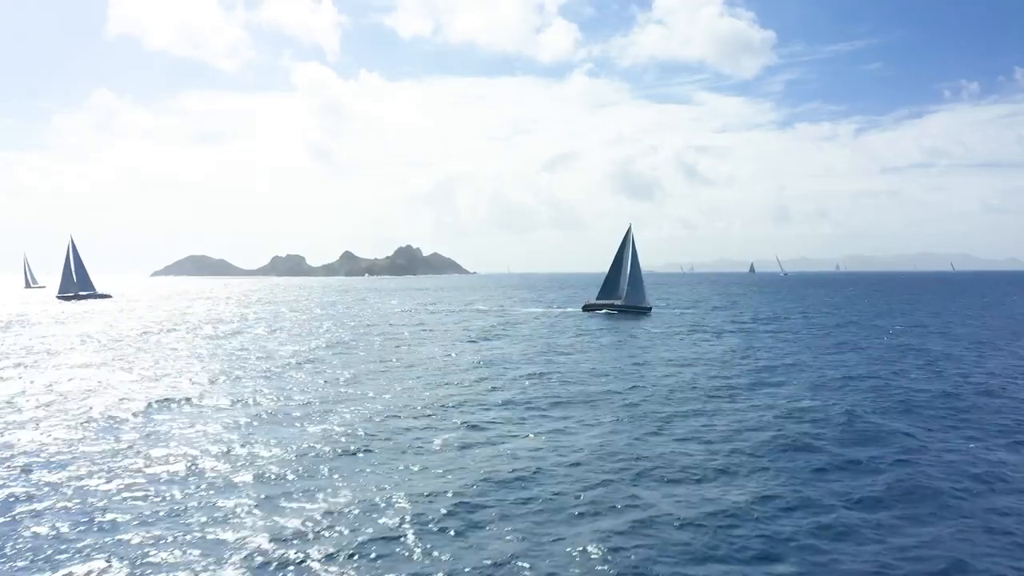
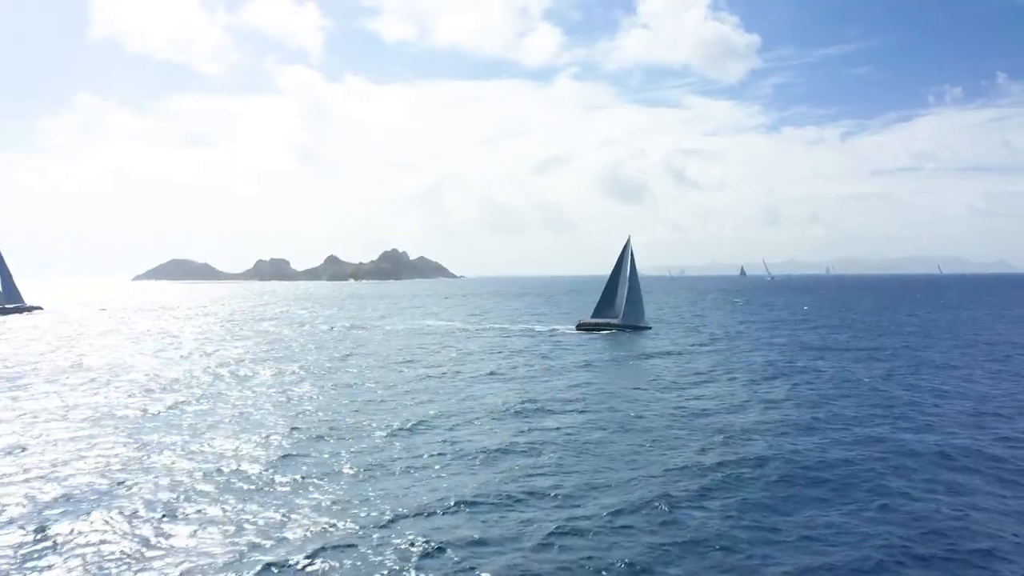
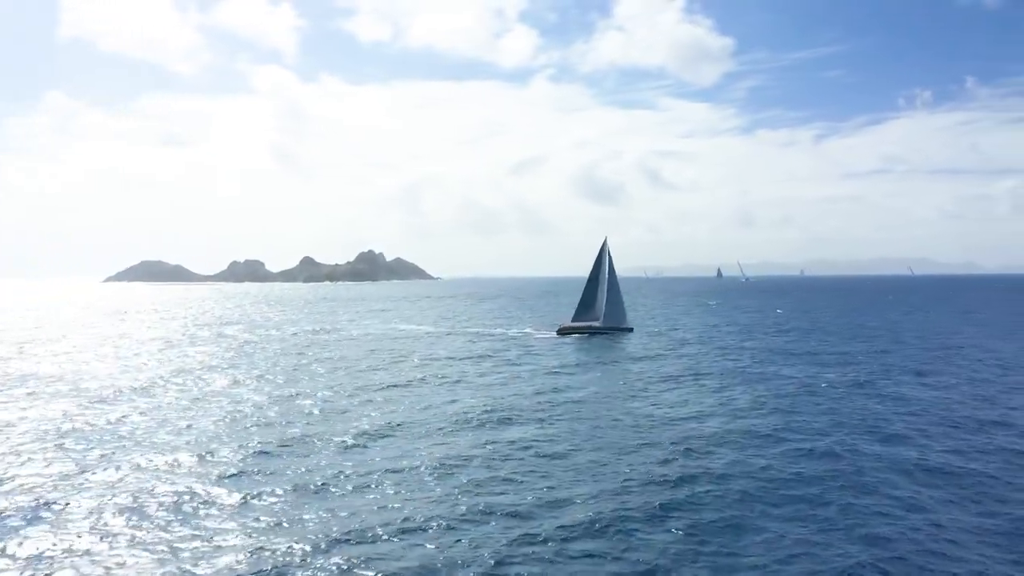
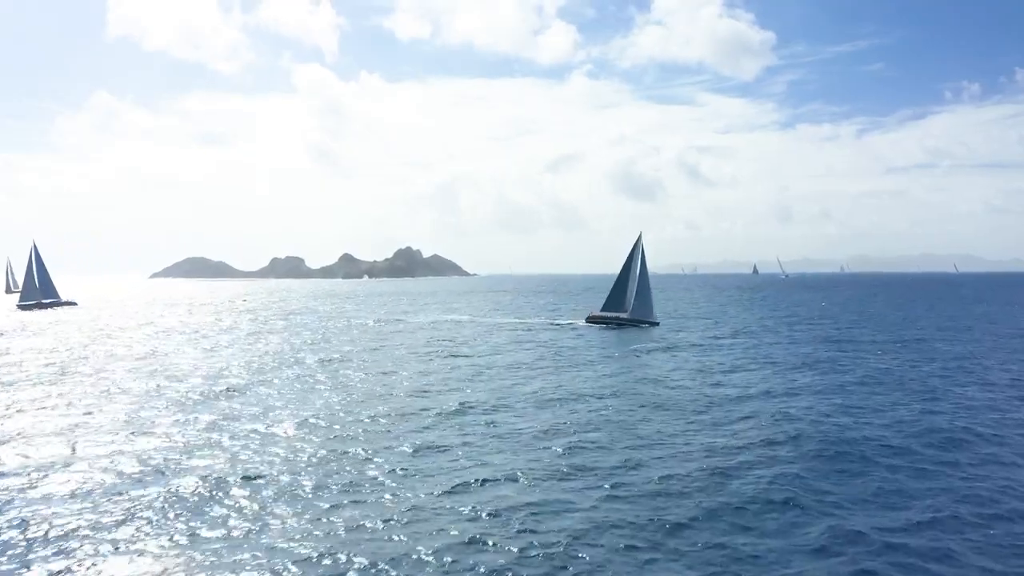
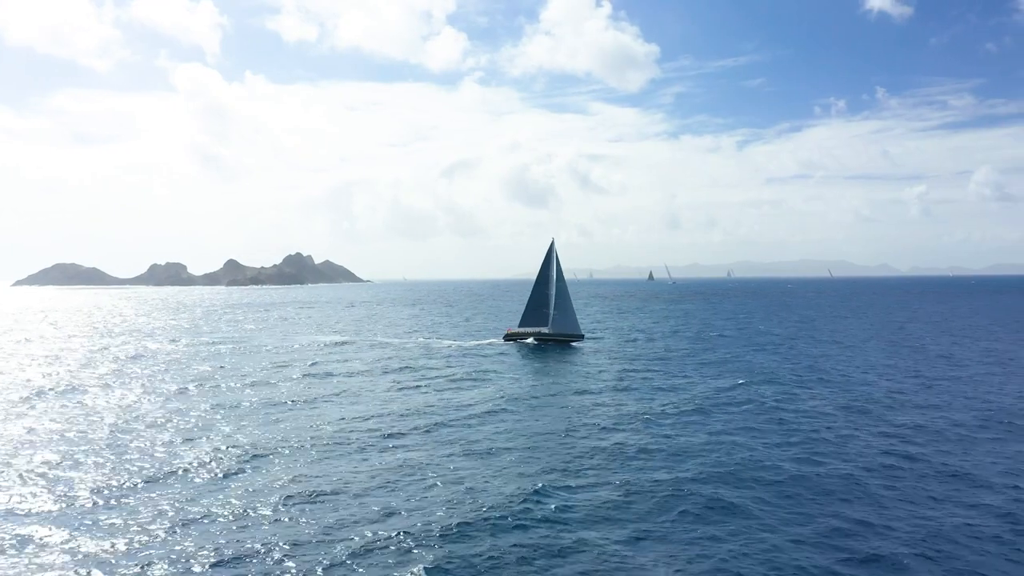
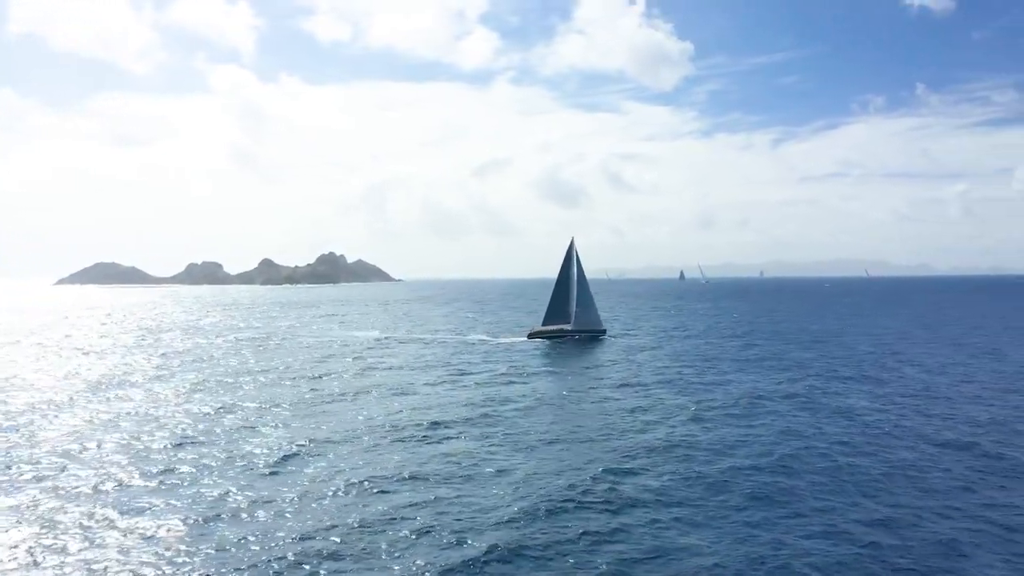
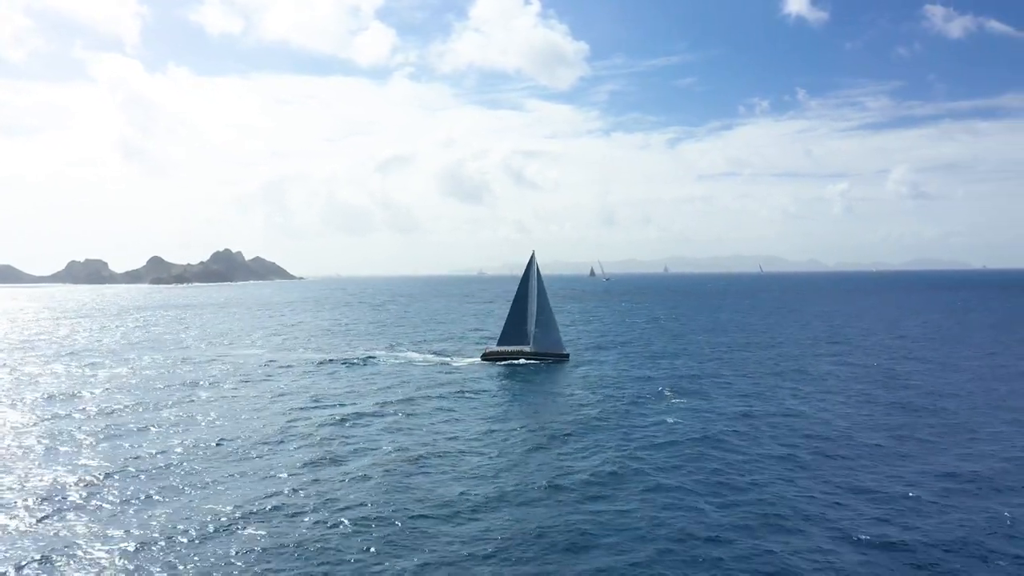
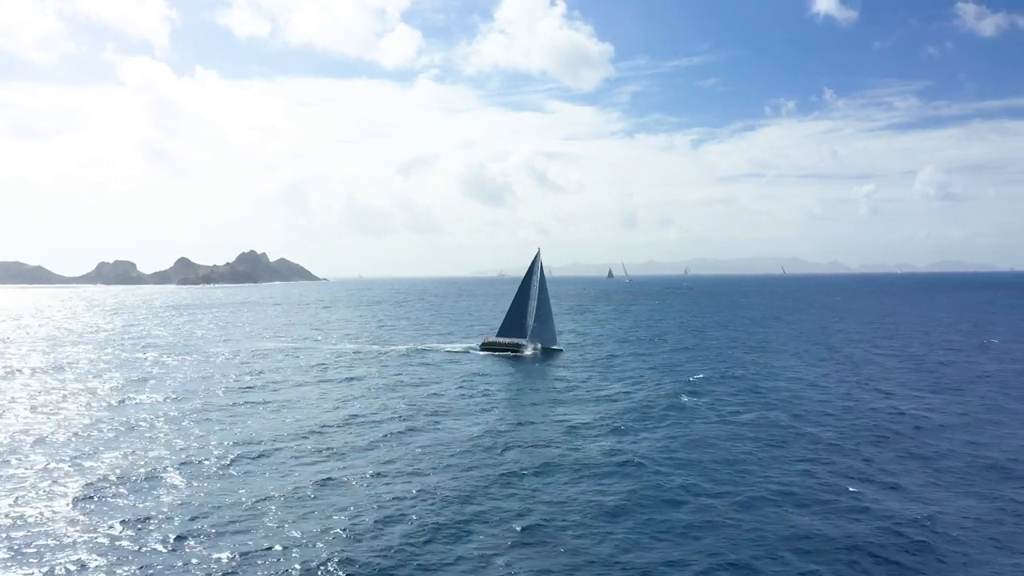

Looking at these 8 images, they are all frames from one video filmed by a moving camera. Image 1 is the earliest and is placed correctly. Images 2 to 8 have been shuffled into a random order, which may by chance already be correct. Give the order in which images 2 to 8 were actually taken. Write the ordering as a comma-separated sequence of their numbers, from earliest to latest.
4, 2, 3, 6, 5, 8, 7
